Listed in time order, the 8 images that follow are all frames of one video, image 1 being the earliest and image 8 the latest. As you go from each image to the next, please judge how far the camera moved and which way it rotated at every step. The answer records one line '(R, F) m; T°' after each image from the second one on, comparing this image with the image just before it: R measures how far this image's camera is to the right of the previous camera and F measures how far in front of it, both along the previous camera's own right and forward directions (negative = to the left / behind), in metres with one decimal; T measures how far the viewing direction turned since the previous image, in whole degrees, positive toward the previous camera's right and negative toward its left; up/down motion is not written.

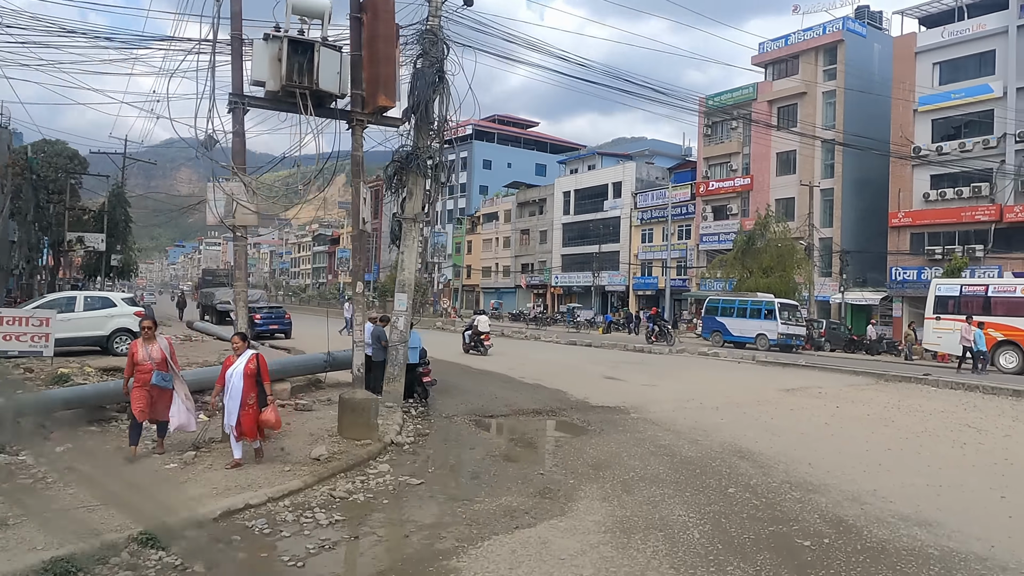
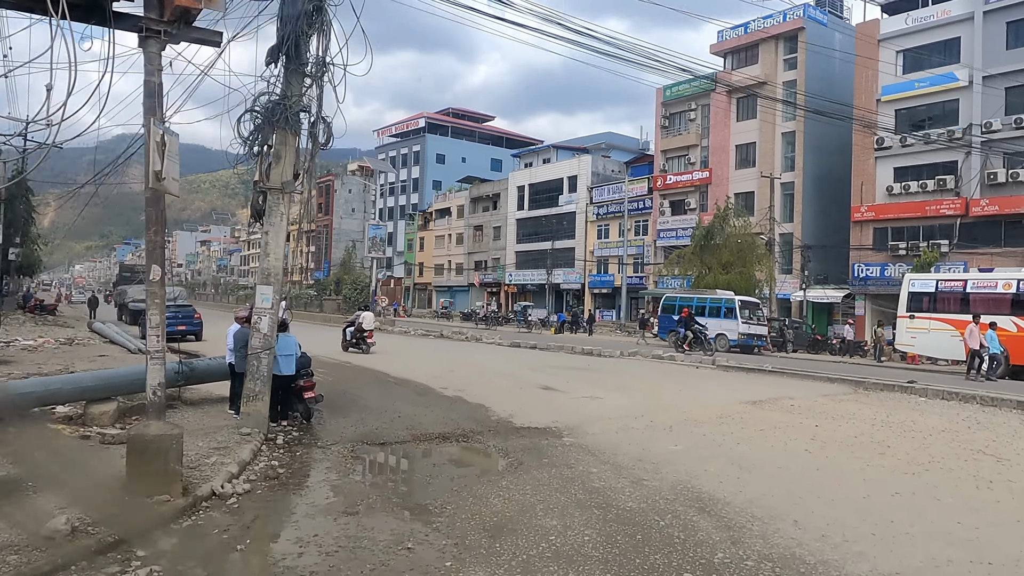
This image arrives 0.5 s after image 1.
(+0.8, +2.5) m; +3°
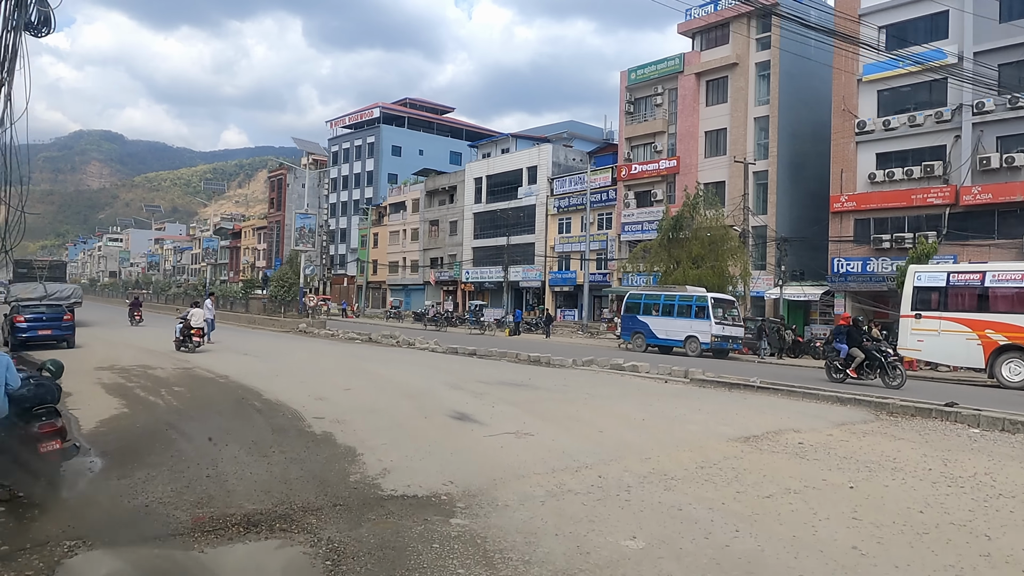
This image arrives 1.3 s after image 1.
(+0.9, +3.7) m; +2°
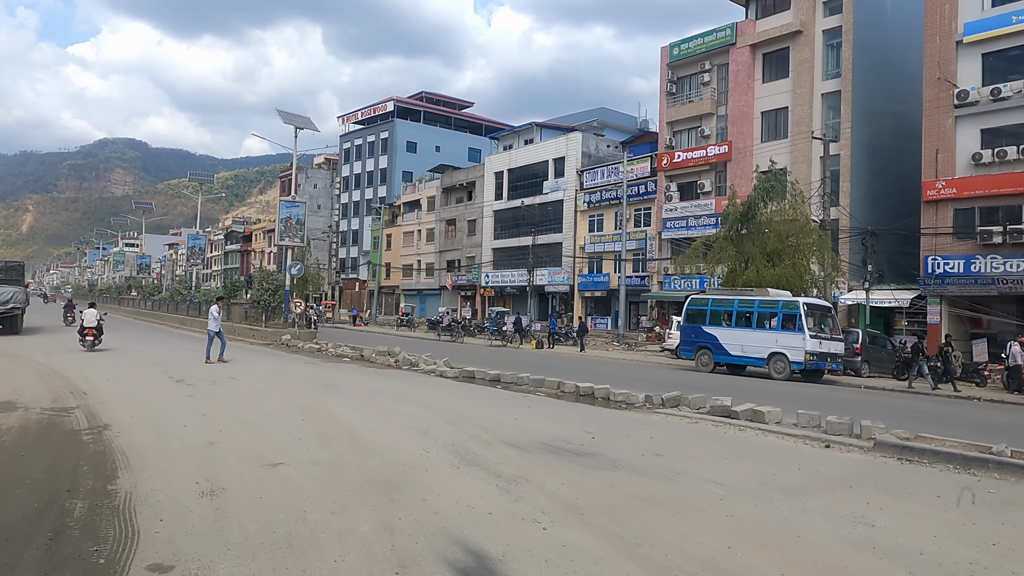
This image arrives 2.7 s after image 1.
(-0.4, +5.5) m; -1°
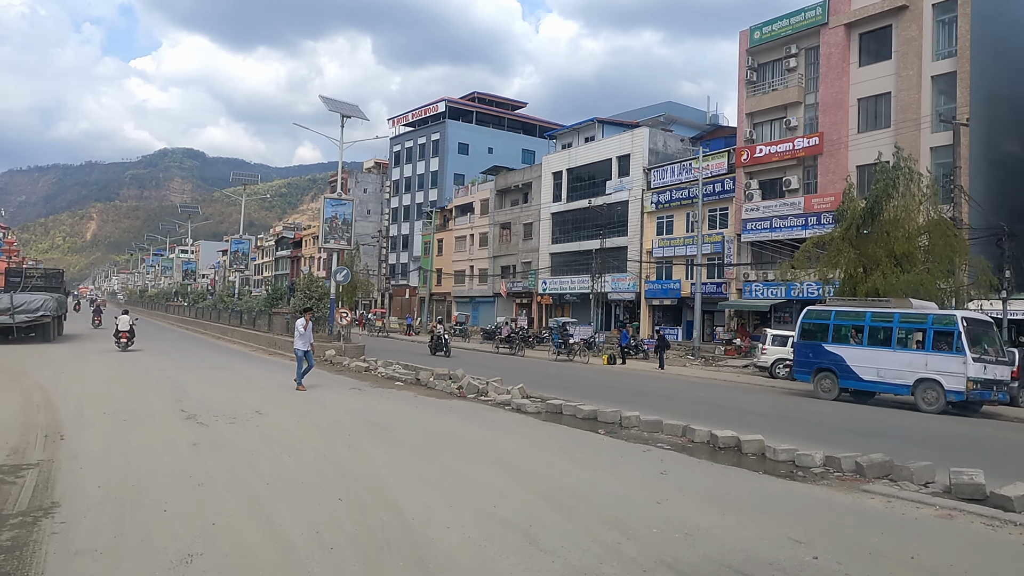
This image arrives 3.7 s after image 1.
(-0.8, +3.2) m; -4°
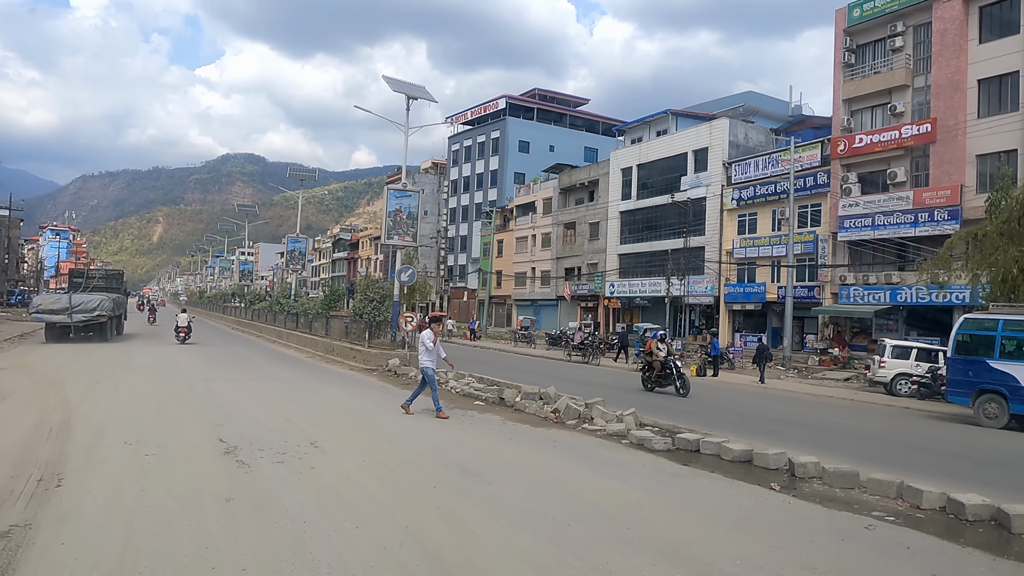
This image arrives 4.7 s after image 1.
(-0.9, +2.6) m; -4°
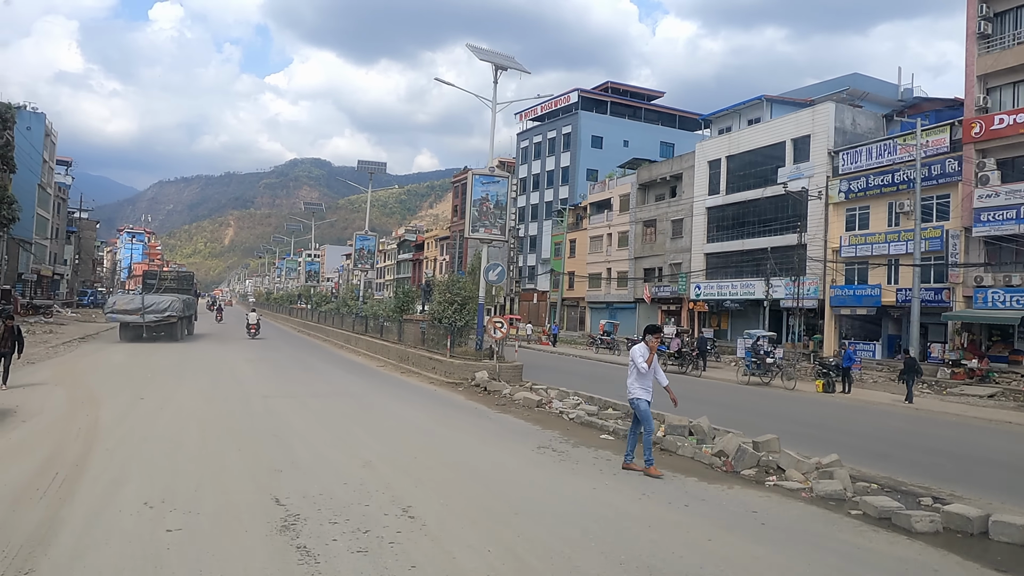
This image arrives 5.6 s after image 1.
(-1.0, +2.9) m; -5°
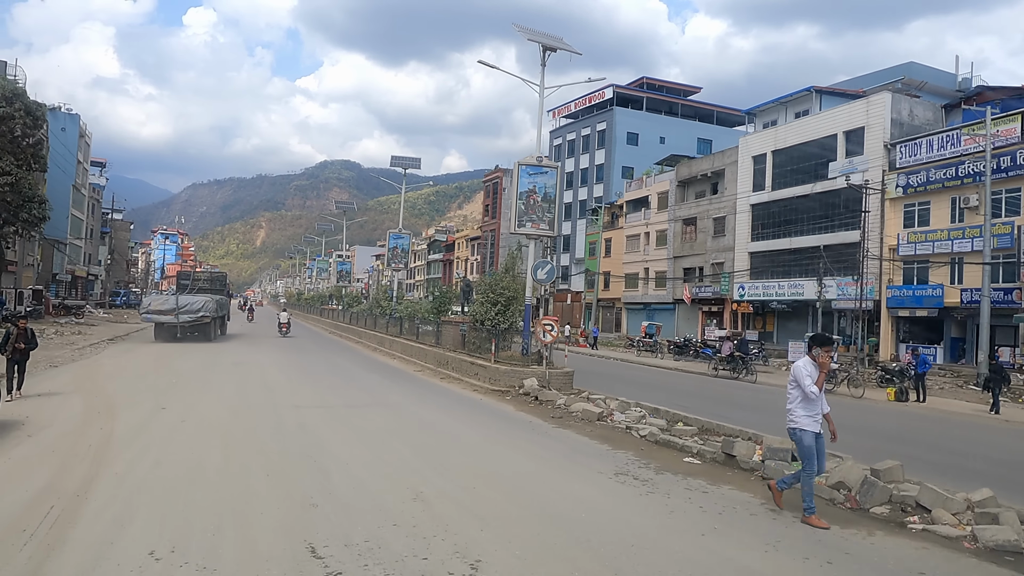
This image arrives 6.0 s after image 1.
(-0.5, +1.3) m; -2°
